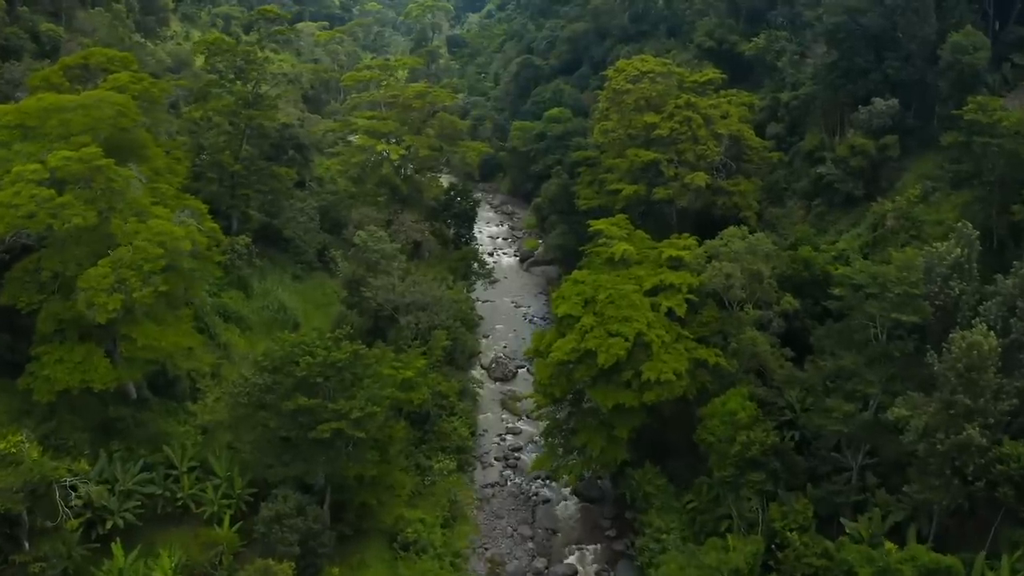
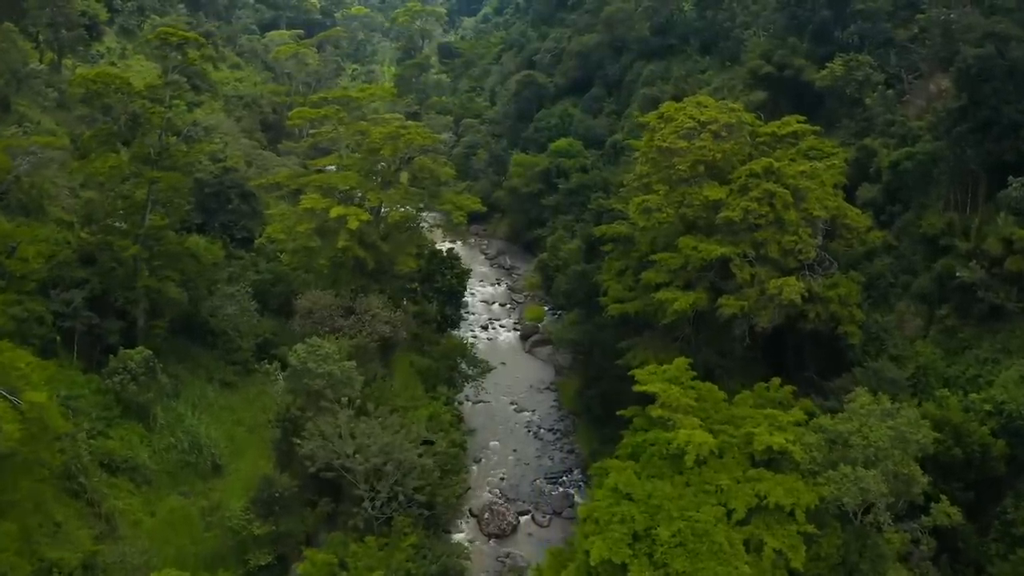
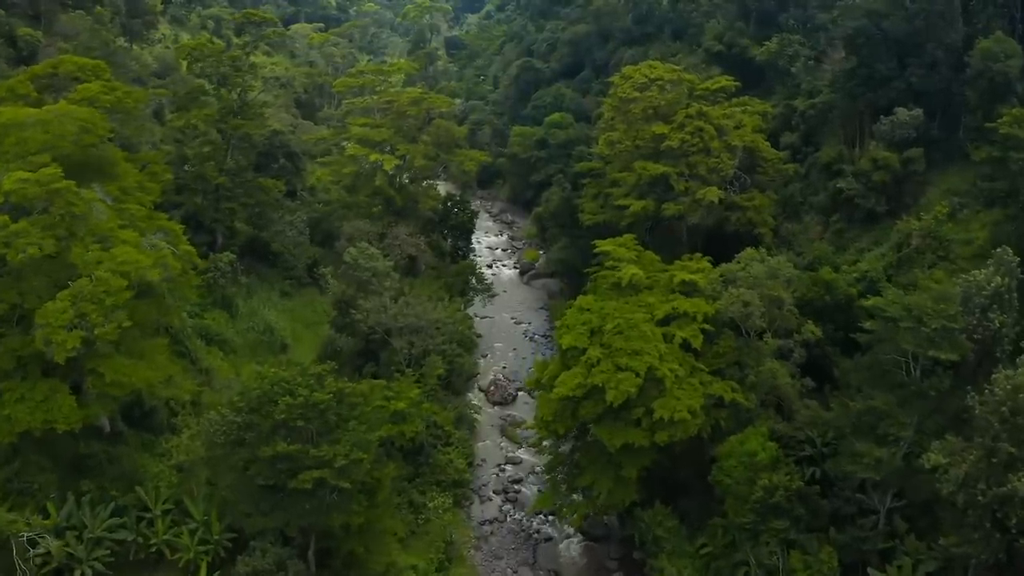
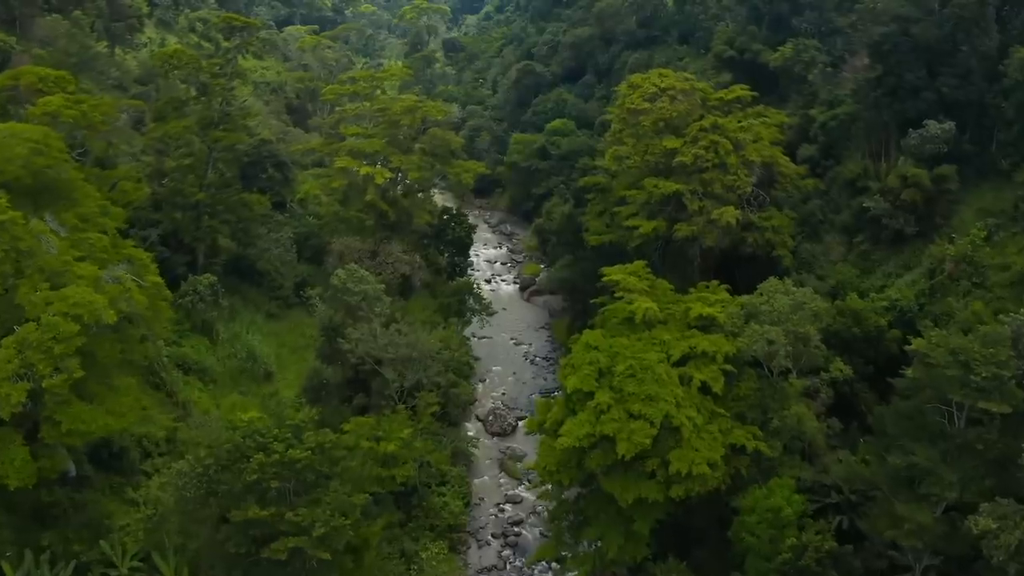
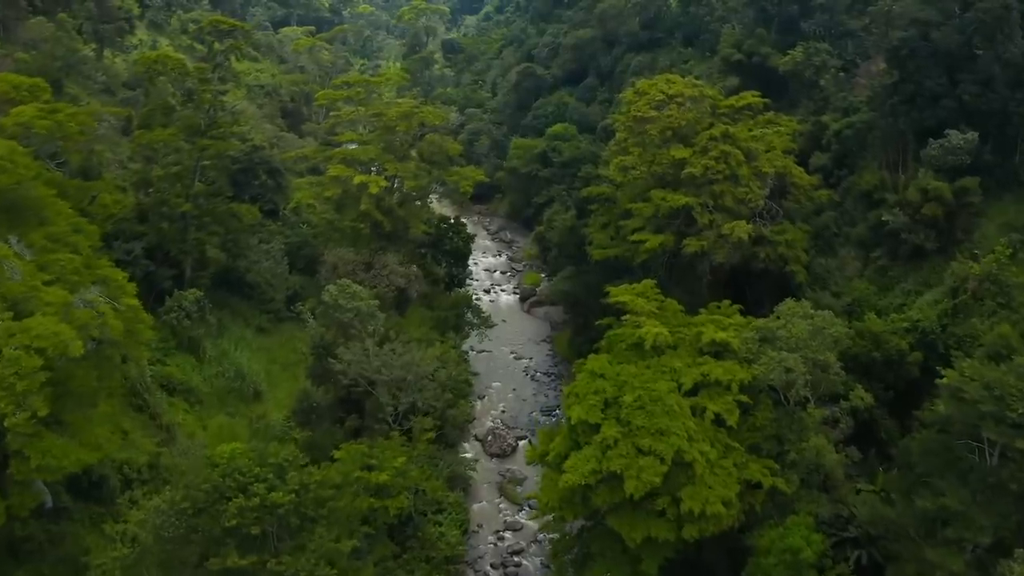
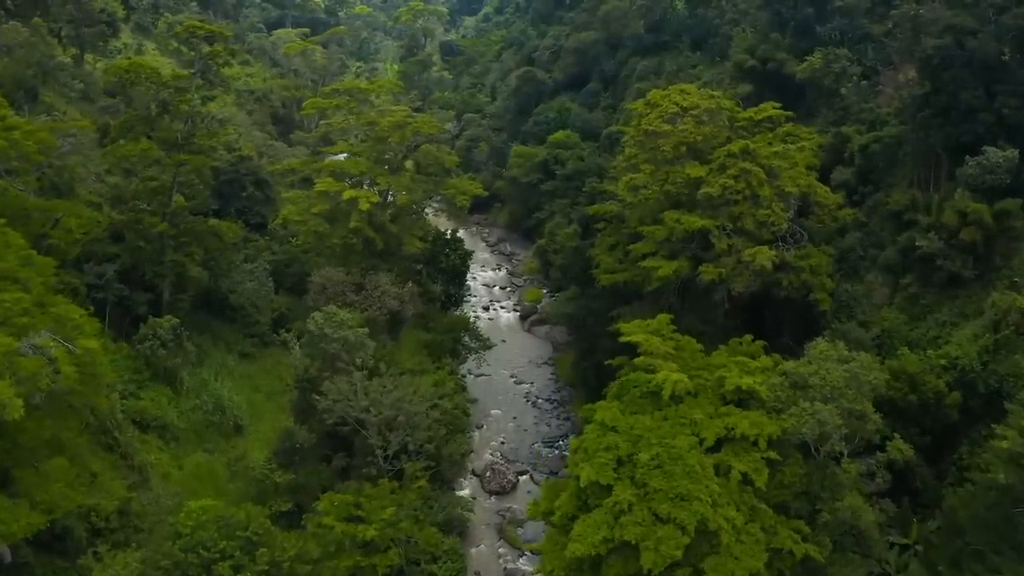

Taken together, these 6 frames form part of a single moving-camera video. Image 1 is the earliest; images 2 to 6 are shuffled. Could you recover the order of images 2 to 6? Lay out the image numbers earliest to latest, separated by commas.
3, 4, 5, 6, 2
